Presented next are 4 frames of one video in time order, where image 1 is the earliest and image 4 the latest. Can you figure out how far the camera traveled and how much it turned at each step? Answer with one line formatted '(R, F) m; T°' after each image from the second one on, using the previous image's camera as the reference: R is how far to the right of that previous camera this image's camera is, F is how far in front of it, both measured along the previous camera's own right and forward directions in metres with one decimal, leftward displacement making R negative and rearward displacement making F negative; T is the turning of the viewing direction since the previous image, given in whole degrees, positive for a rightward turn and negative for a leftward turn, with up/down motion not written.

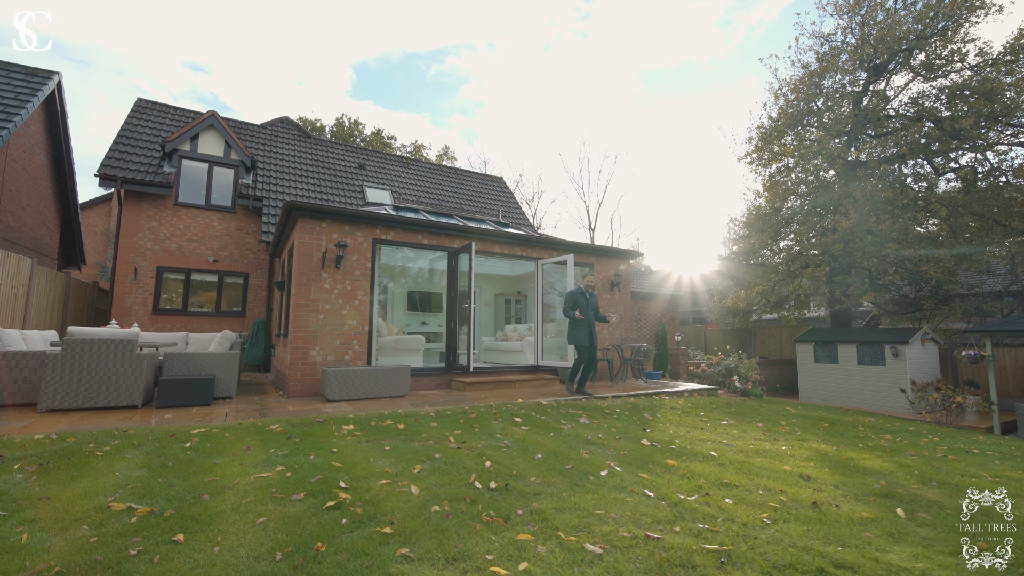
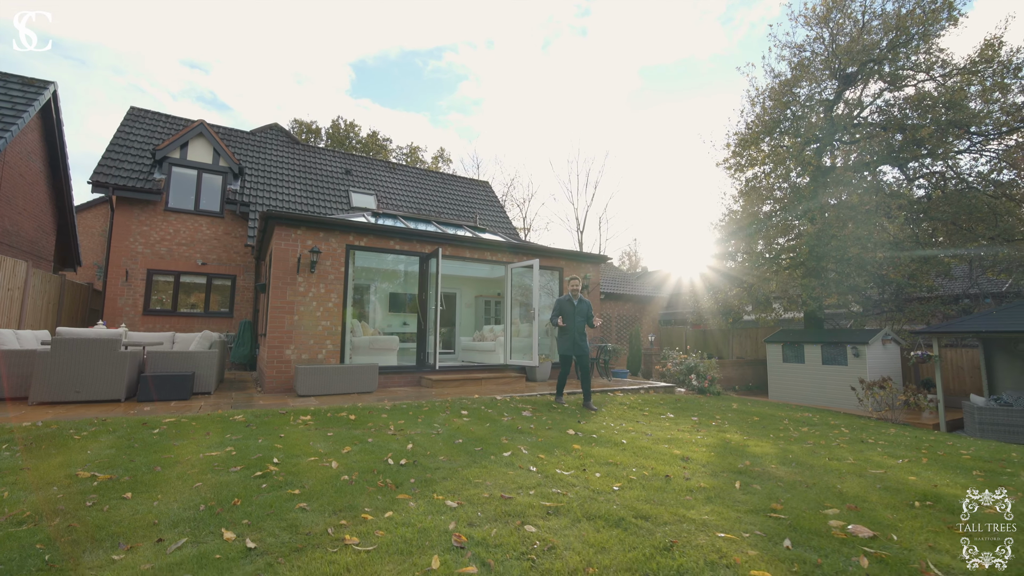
(+0.6, -0.5) m; 0°
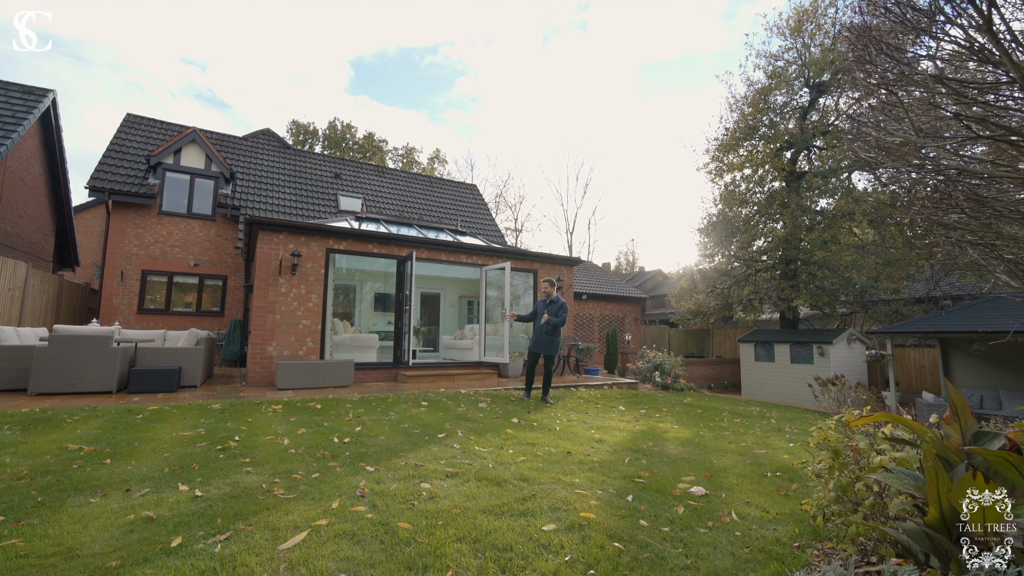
(+0.6, -0.6) m; 0°
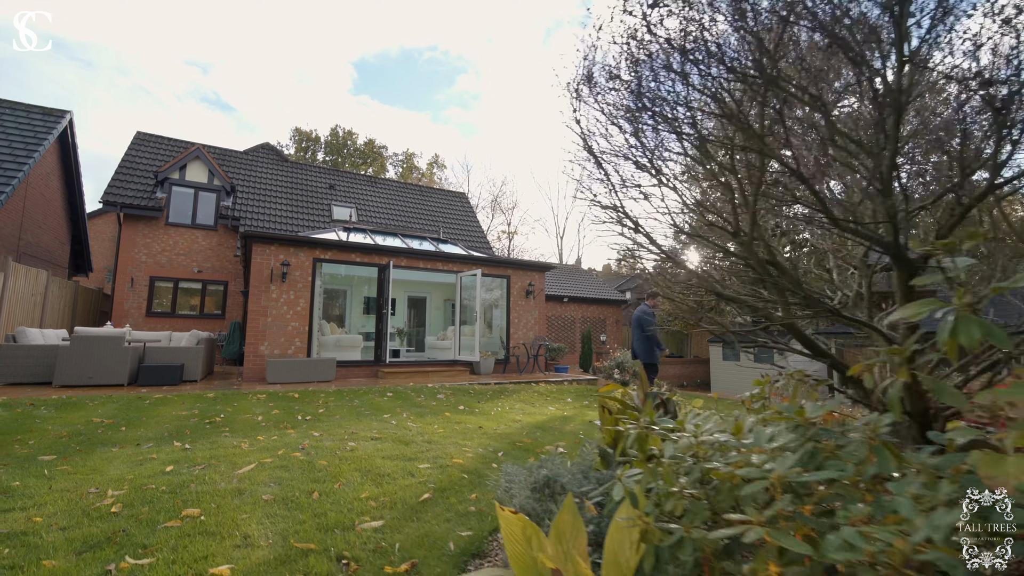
(+0.8, -1.0) m; -1°
